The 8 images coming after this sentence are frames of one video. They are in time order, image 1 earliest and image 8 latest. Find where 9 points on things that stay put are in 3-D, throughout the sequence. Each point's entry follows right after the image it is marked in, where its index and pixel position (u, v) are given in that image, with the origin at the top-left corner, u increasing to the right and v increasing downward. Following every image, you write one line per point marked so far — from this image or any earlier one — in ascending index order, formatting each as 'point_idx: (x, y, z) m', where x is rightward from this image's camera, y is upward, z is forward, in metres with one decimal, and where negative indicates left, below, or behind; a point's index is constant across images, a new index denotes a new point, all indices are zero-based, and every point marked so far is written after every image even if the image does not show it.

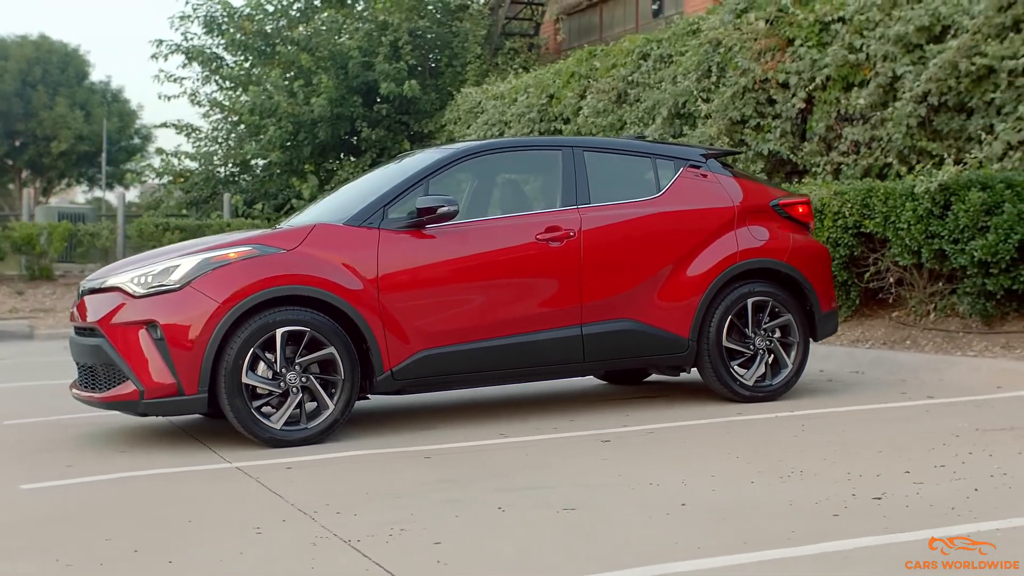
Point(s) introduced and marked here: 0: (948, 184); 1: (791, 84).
0: (+2.5, +0.6, +8.6) m
1: (+1.9, +1.4, +10.7) m
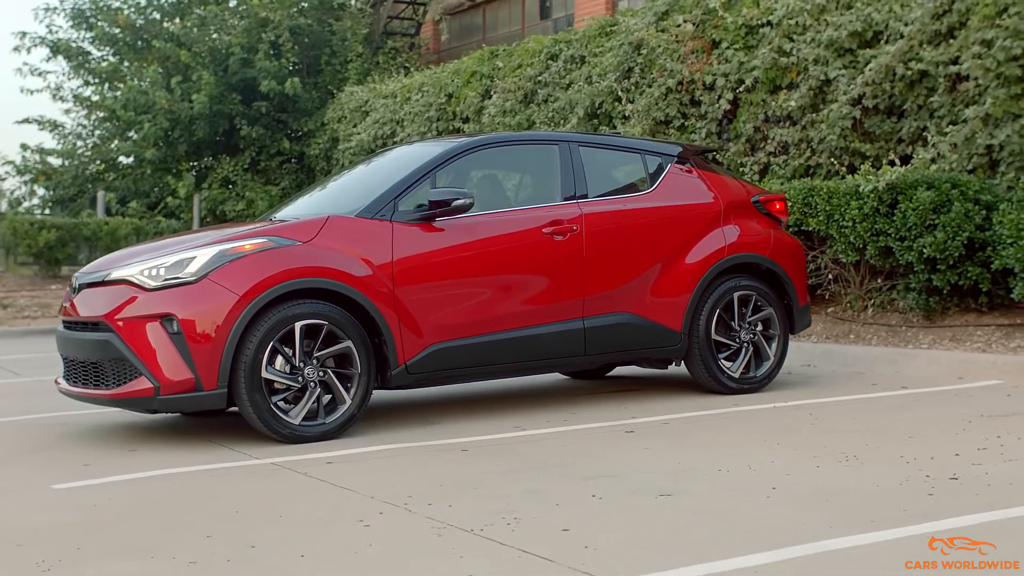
0: (+2.2, +0.6, +8.9) m
1: (+1.5, +1.4, +10.9) m
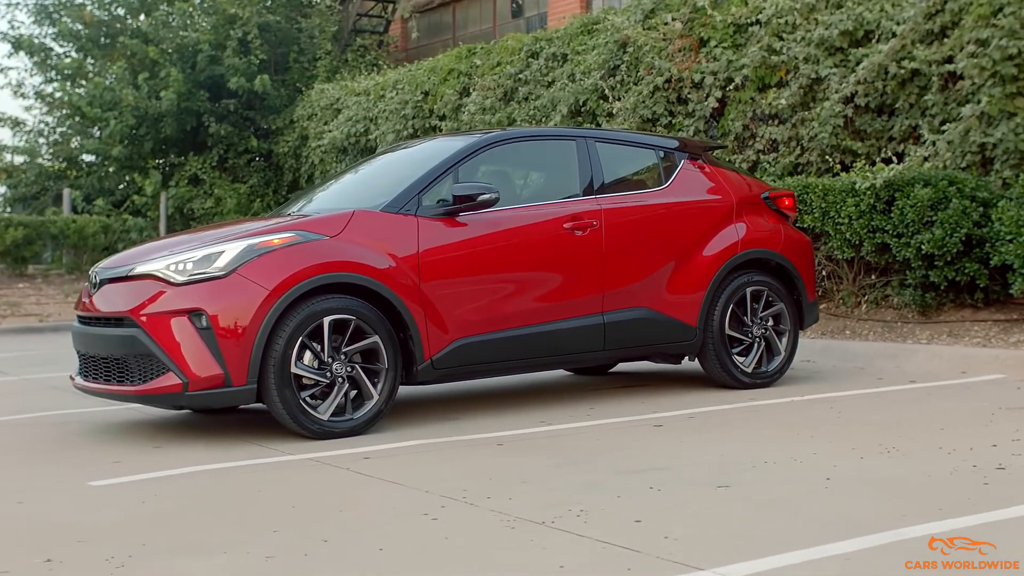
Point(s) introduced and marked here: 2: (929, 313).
0: (+2.2, +0.6, +9.0) m
1: (+1.4, +1.5, +11.0) m
2: (+2.5, -0.2, +9.3) m
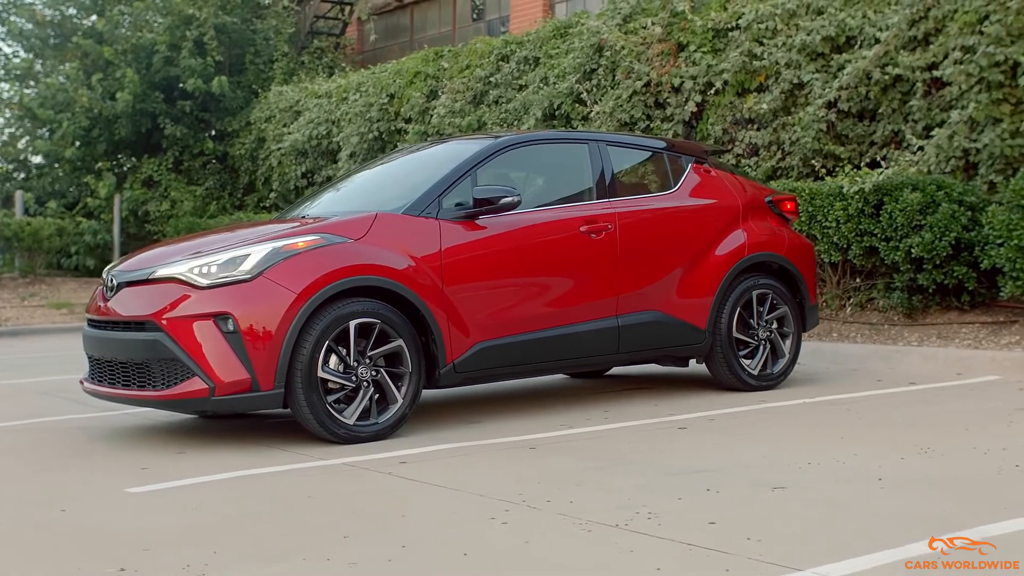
0: (+2.2, +0.6, +9.1) m
1: (+1.3, +1.4, +11.0) m
2: (+2.5, -0.2, +9.4) m
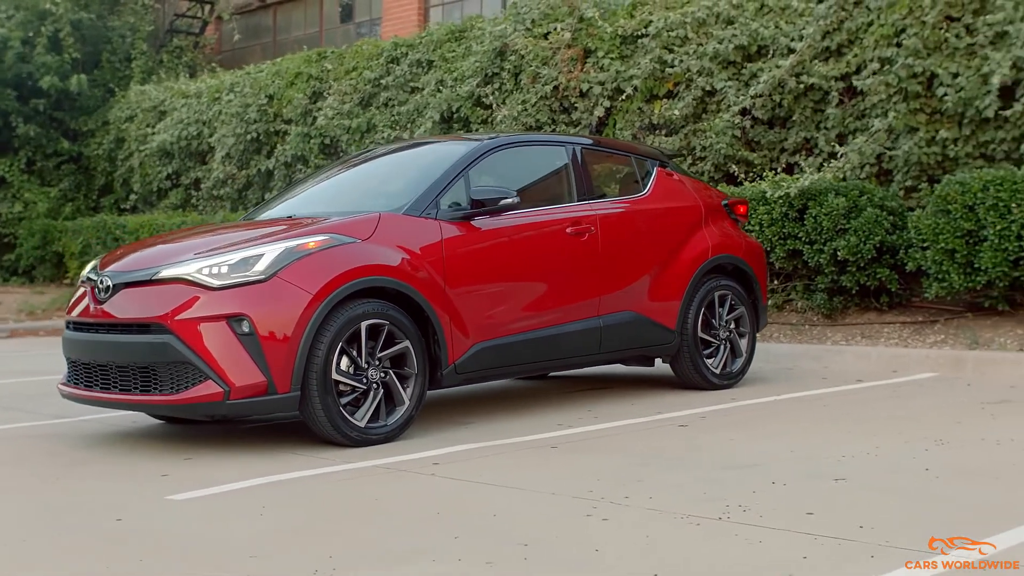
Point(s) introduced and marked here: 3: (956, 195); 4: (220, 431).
0: (+1.8, +0.6, +9.5) m
1: (+0.6, +1.4, +11.2) m
2: (+2.1, -0.2, +9.8) m
3: (+2.5, +0.5, +8.8) m
4: (-1.3, -0.6, +6.9) m
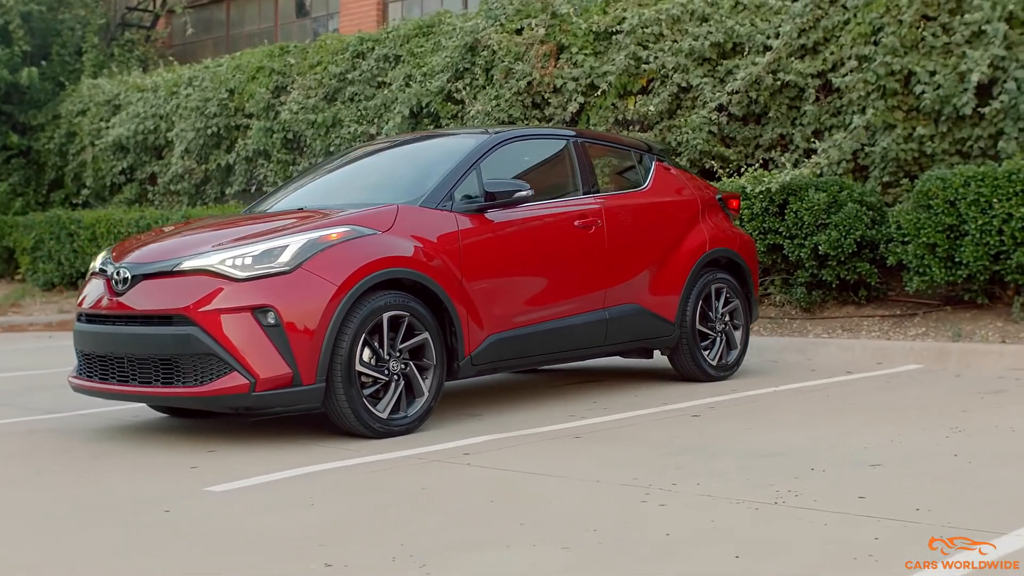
0: (+1.7, +0.6, +9.6) m
1: (+0.4, +1.5, +11.3) m
2: (+1.9, -0.1, +9.9) m
3: (+2.5, +0.6, +8.9) m
4: (-1.3, -0.6, +6.8) m
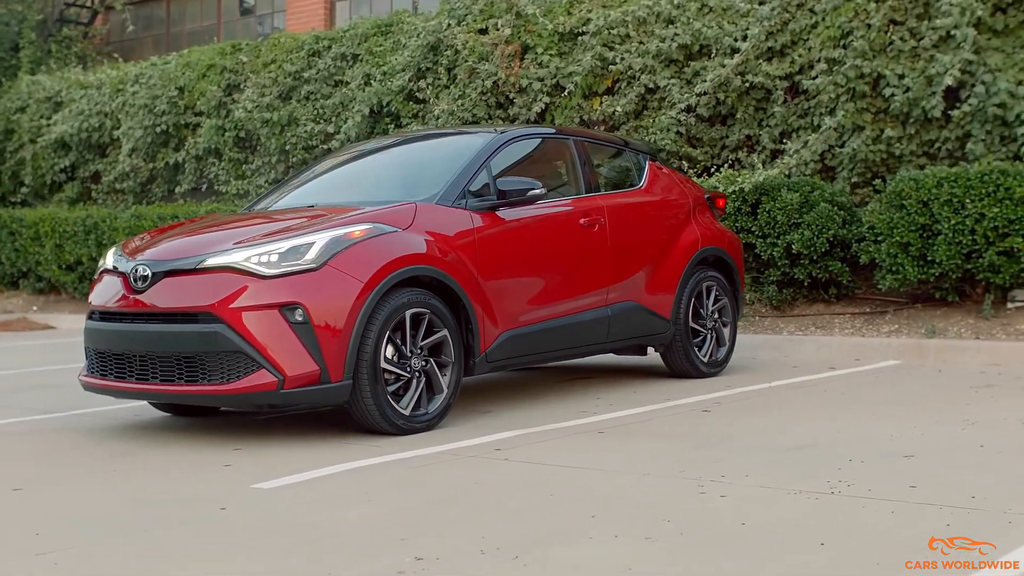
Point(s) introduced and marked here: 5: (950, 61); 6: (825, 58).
0: (+1.6, +0.7, +9.8) m
1: (+0.2, +1.5, +11.4) m
2: (+1.8, -0.1, +10.1) m
3: (+2.4, +0.6, +9.2) m
4: (-1.2, -0.6, +6.8) m
5: (+2.7, +1.4, +9.4) m
6: (+2.1, +1.5, +10.1) m
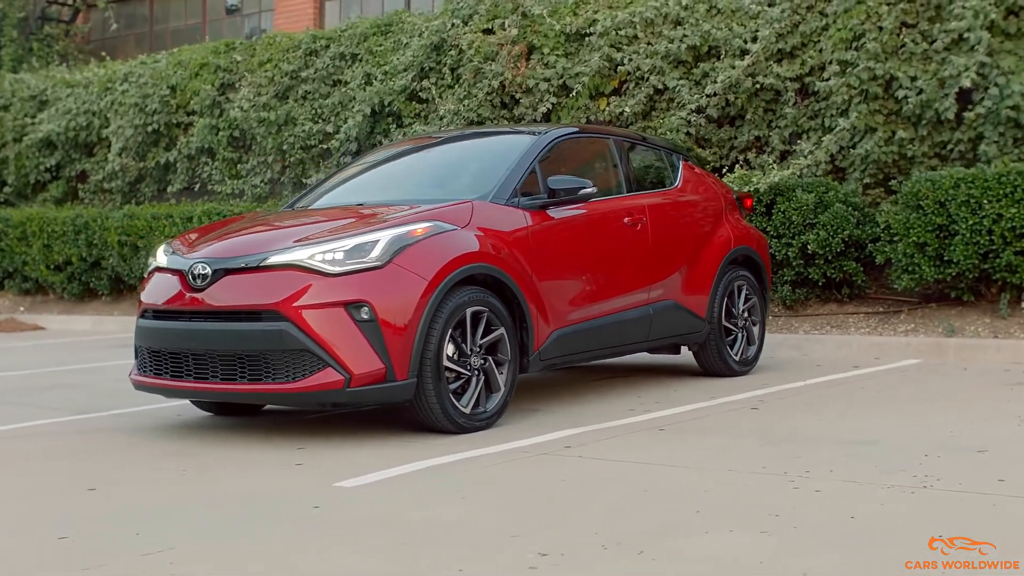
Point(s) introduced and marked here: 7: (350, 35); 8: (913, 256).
0: (+1.7, +0.7, +9.8) m
1: (+0.2, +1.5, +11.4) m
2: (+1.9, -0.1, +10.2) m
3: (+2.5, +0.6, +9.3) m
4: (-1.0, -0.6, +6.8) m
5: (+2.8, +1.4, +9.6) m
6: (+2.1, +1.5, +10.2) m
7: (-1.4, +2.1, +12.8) m
8: (+2.5, +0.2, +9.4) m
